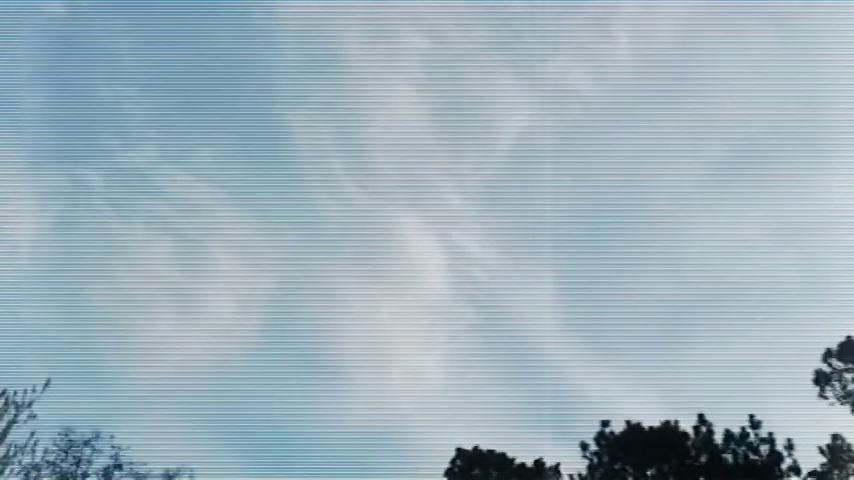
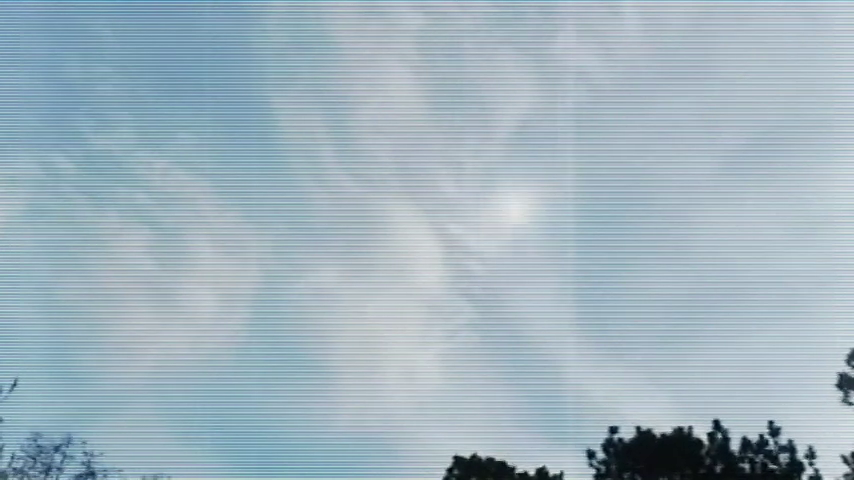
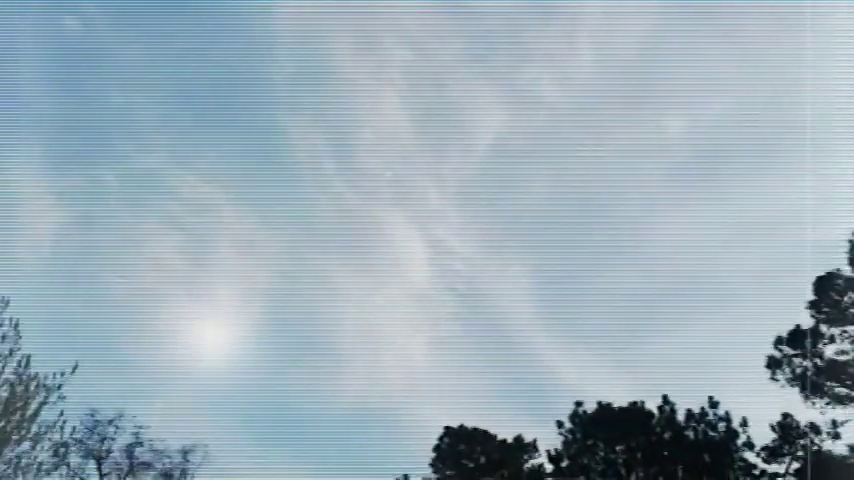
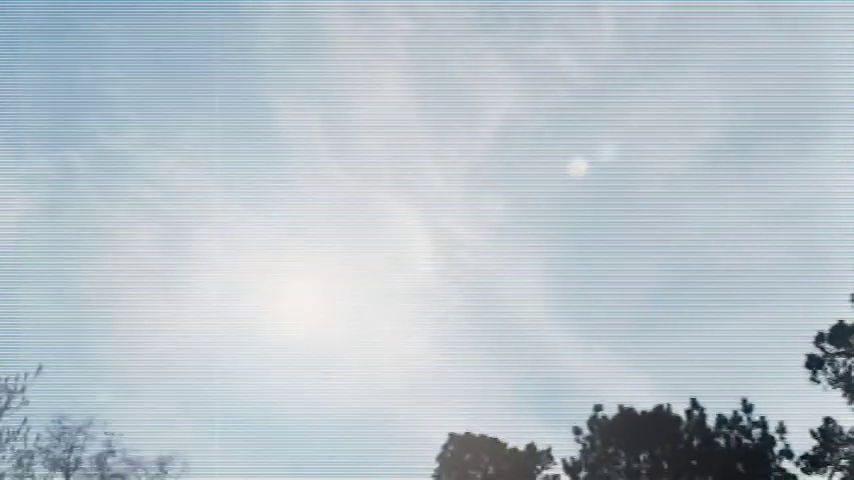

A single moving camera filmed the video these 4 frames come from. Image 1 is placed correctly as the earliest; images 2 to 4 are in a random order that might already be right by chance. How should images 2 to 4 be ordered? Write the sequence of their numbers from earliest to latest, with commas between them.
2, 4, 3
